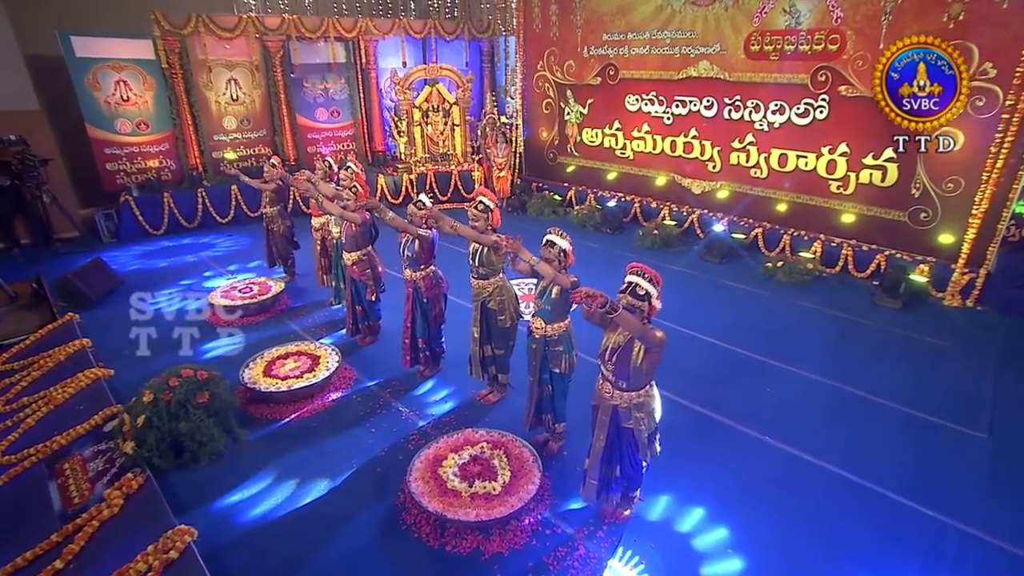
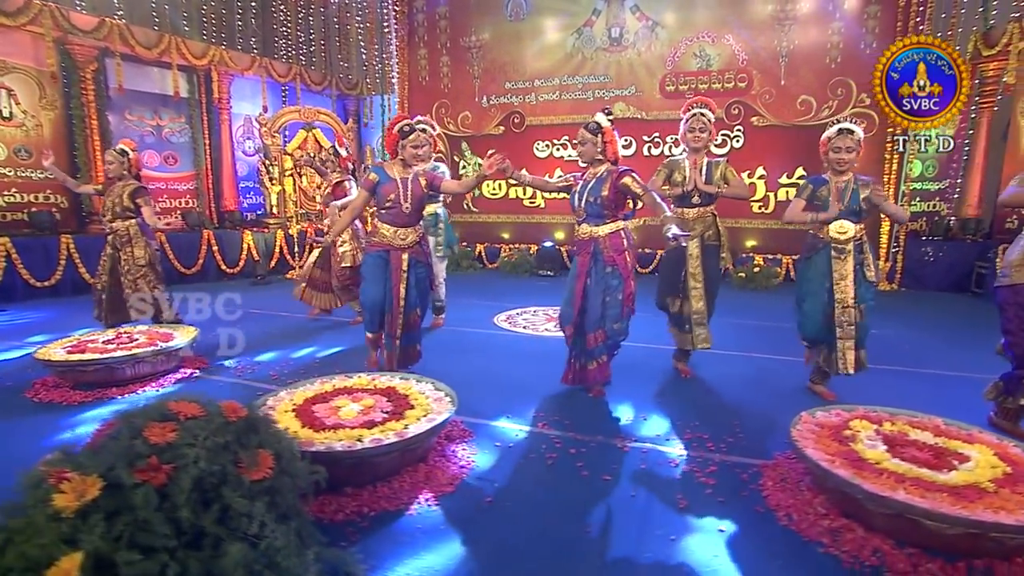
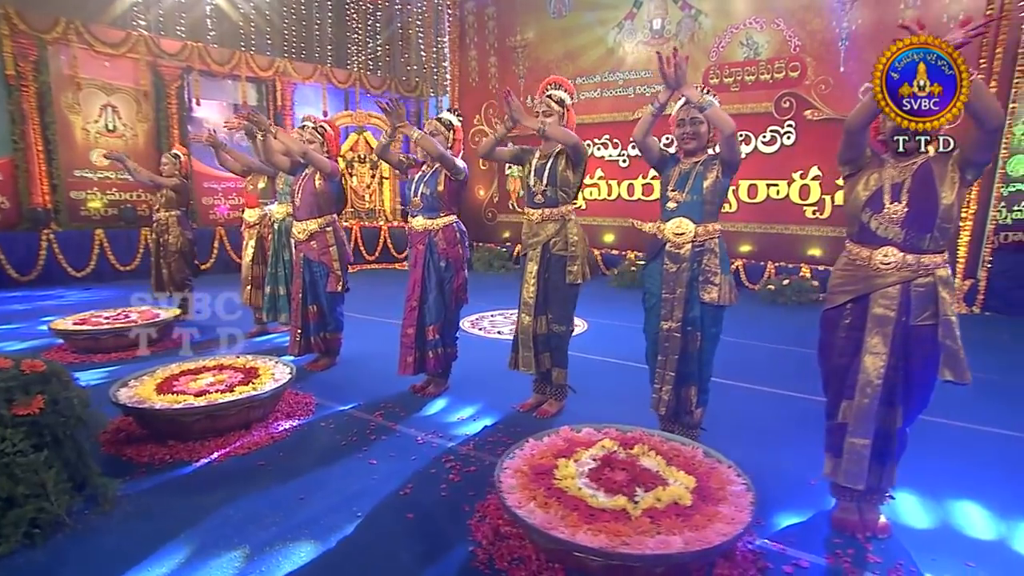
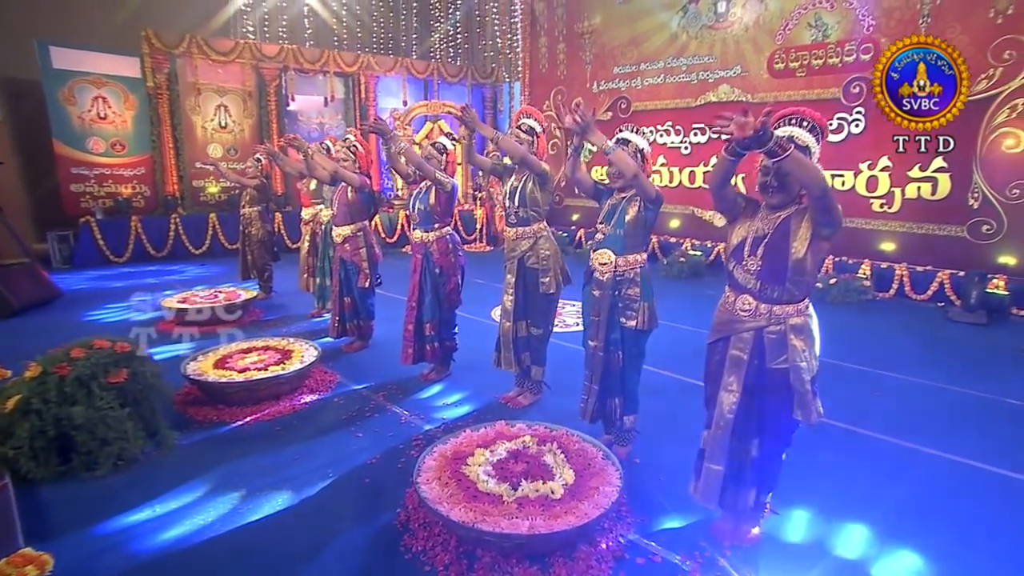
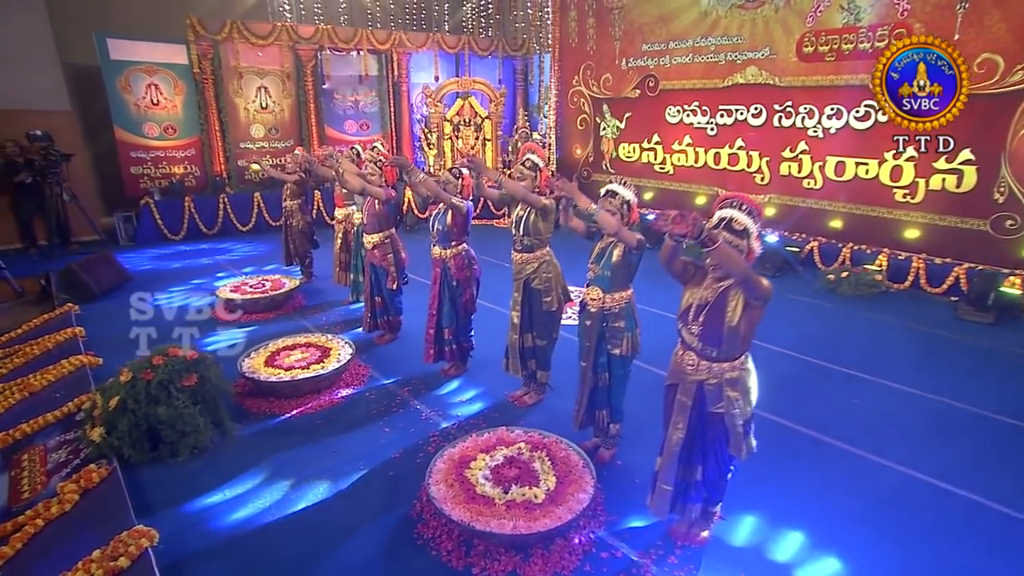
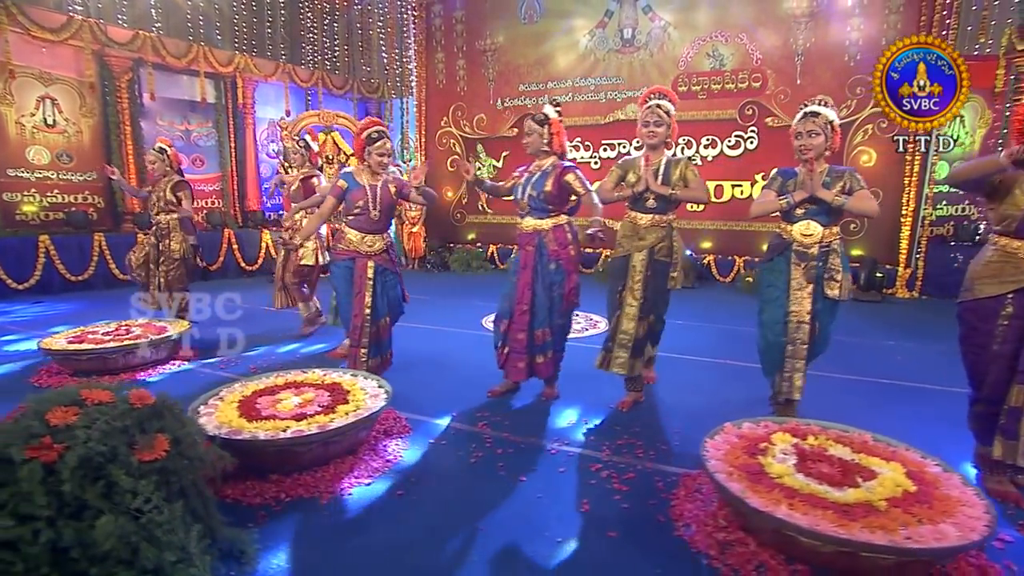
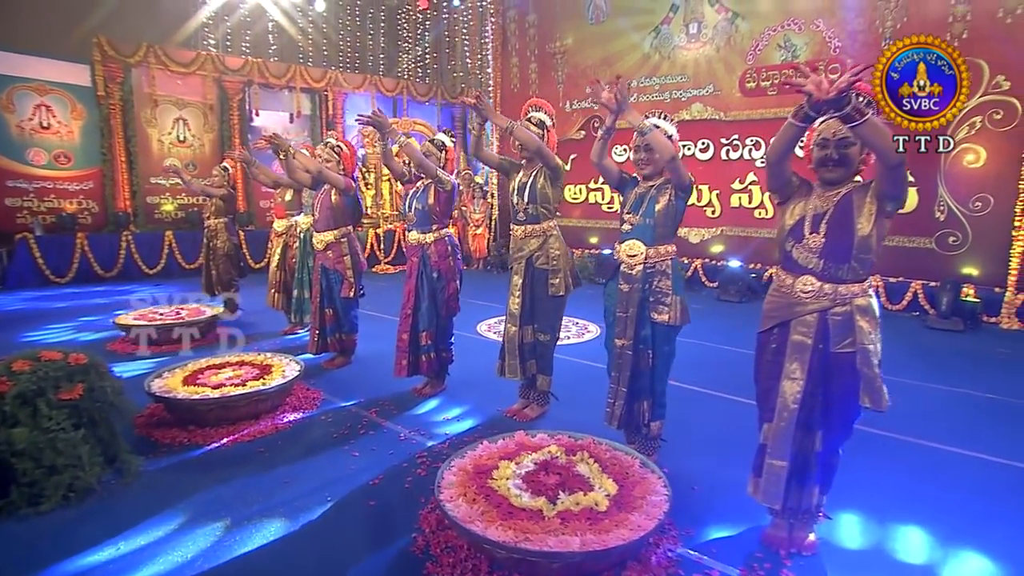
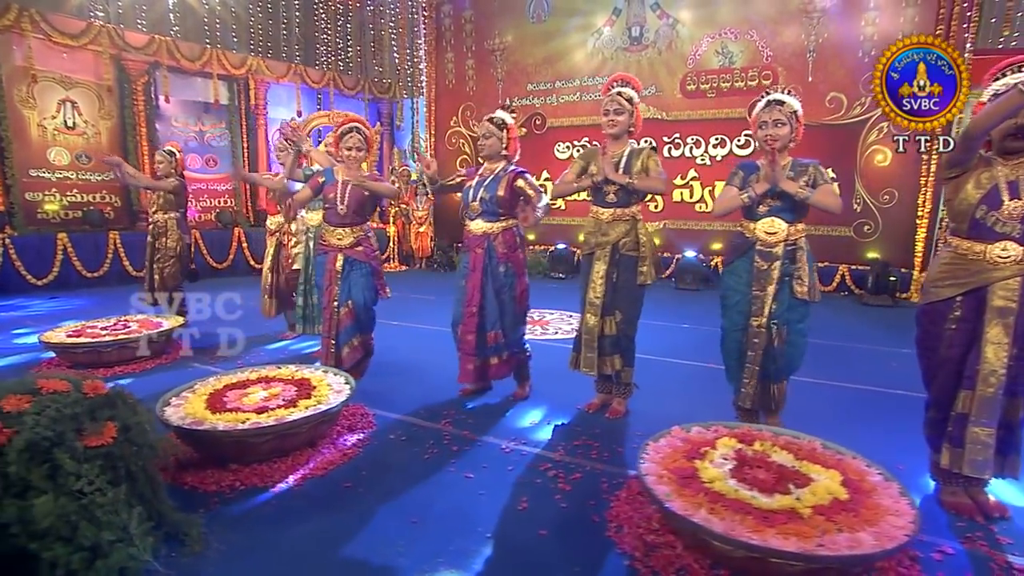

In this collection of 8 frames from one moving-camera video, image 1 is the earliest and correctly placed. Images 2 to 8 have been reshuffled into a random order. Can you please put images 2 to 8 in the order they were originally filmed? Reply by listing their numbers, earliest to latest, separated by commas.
5, 4, 7, 3, 8, 6, 2
